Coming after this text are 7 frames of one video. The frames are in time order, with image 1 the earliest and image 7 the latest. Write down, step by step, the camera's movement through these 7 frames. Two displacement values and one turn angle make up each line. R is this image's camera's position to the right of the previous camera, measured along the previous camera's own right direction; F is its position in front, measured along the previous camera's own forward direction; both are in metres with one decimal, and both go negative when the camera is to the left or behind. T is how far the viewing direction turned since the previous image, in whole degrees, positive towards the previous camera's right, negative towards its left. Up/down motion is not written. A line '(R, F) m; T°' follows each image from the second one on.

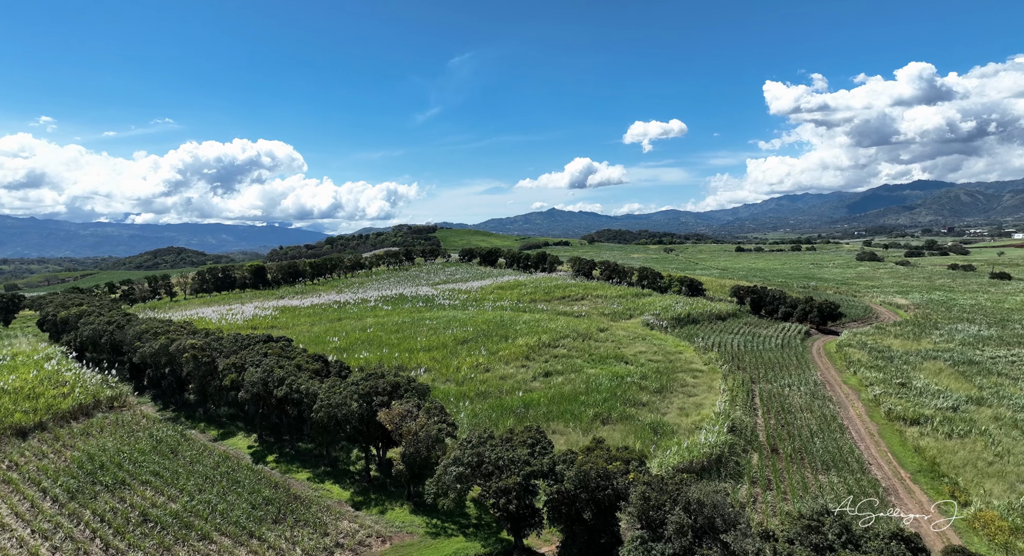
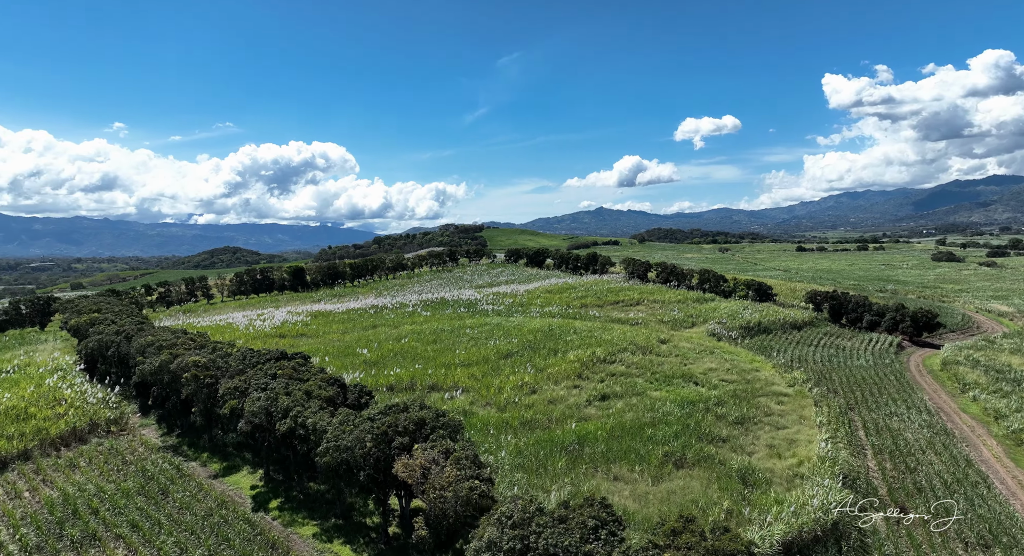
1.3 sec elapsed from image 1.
(-0.1, +3.3) m; -4°
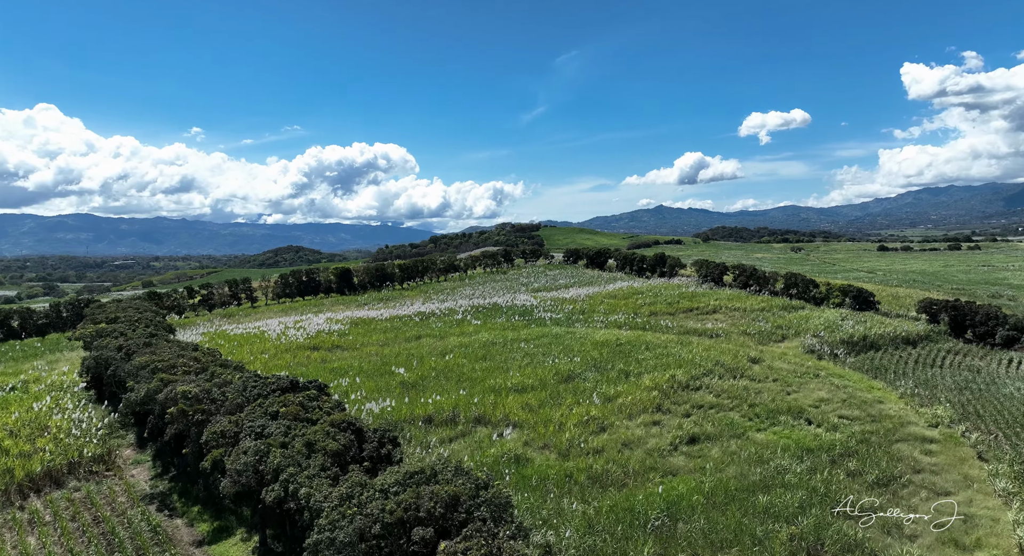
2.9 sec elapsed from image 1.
(-0.2, +4.1) m; -5°
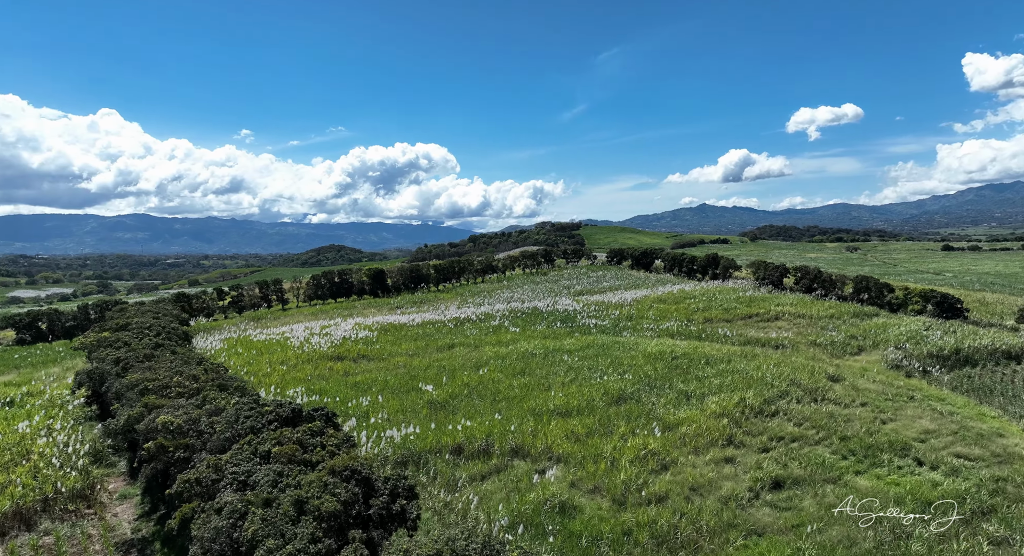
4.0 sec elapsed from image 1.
(-0.1, +2.7) m; -3°
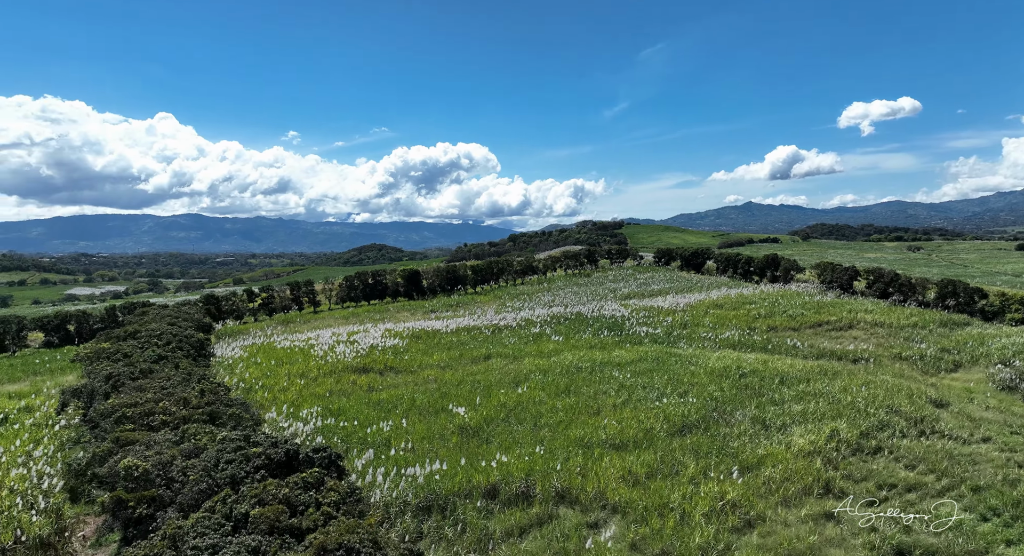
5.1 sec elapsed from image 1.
(-0.1, +2.7) m; -4°
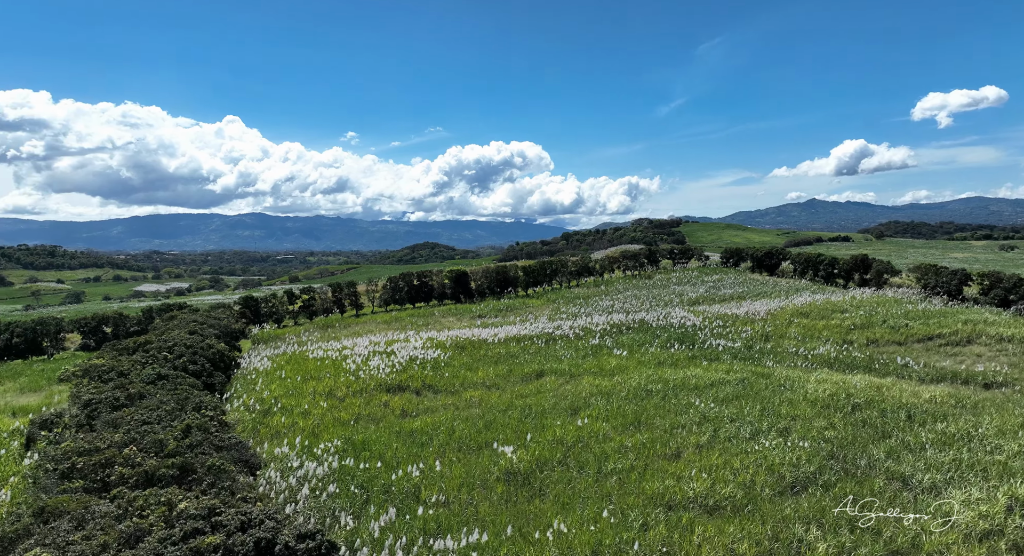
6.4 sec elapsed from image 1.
(-0.2, +3.3) m; -5°
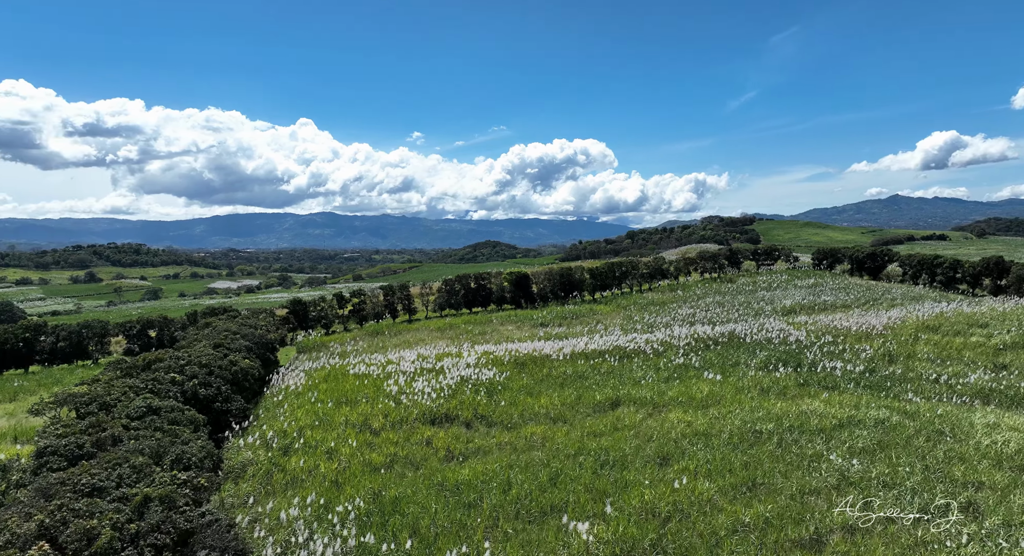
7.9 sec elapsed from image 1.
(-0.2, +3.7) m; -5°
